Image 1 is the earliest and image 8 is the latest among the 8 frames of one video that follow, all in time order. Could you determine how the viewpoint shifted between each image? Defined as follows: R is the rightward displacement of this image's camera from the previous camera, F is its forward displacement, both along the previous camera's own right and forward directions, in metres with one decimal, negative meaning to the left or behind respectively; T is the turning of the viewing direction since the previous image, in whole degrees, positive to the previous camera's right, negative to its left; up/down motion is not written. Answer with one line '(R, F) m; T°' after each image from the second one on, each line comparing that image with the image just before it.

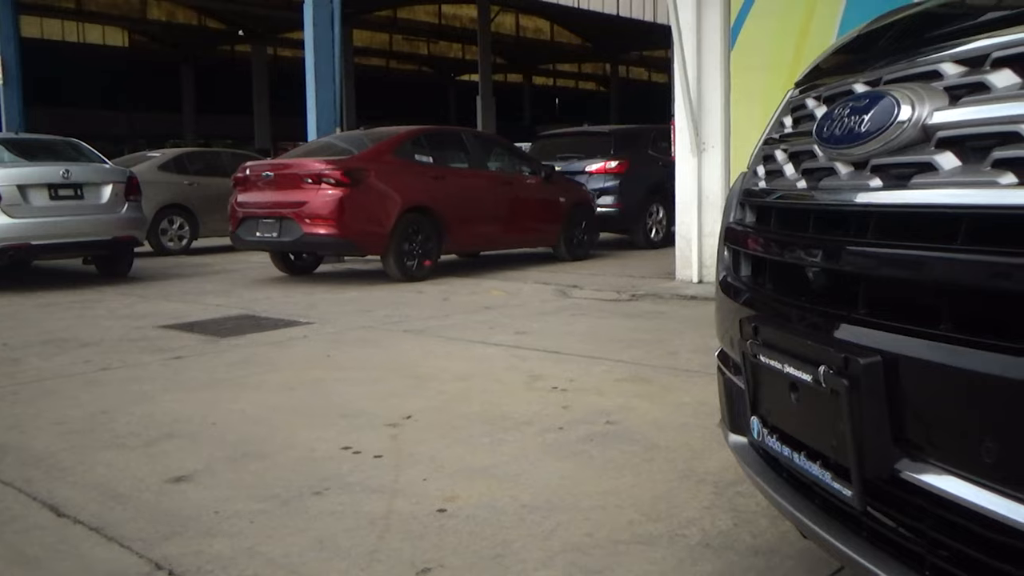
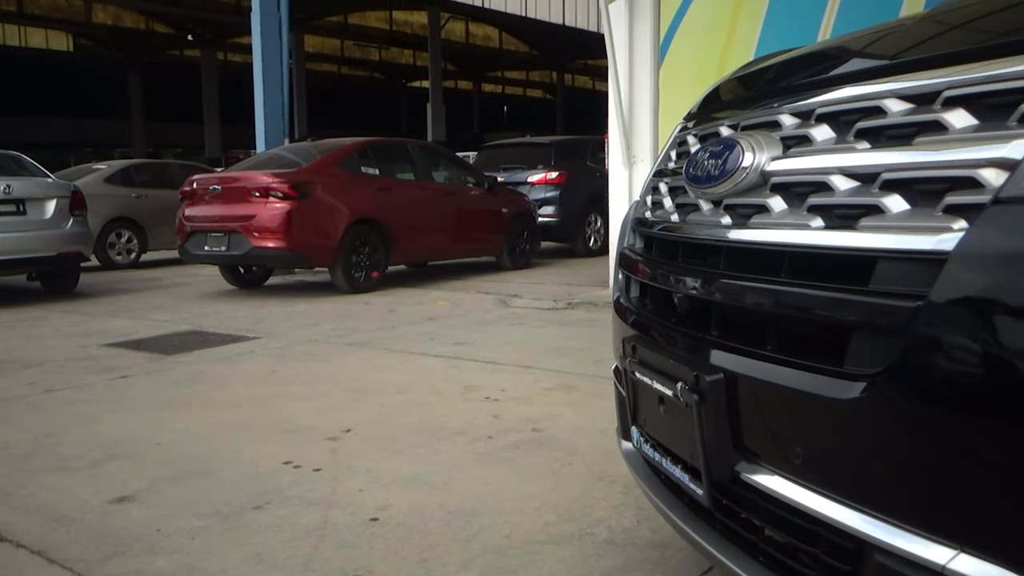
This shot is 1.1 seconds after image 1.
(+0.1, -0.1) m; +2°
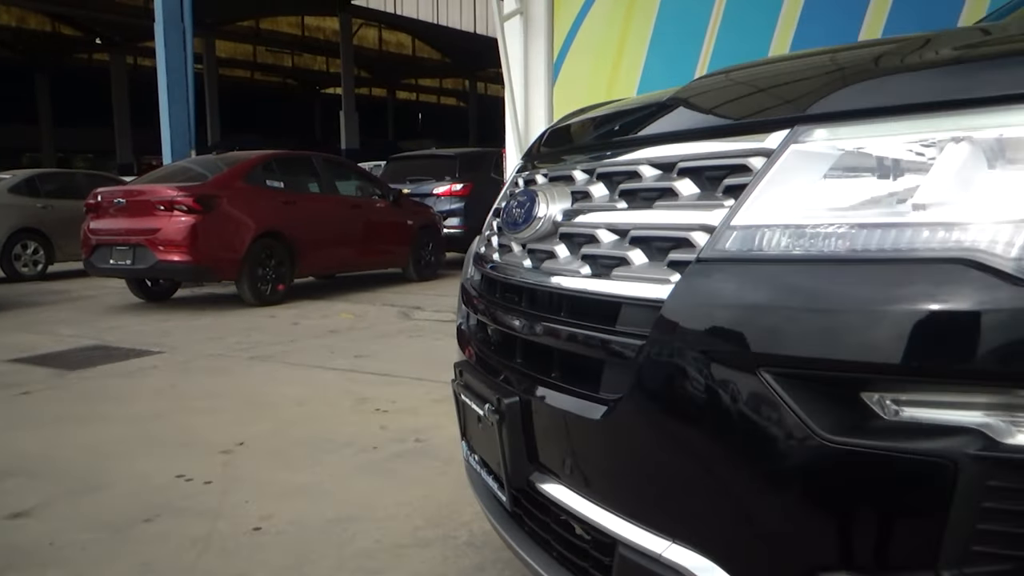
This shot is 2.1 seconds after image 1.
(+0.1, -0.2) m; +4°
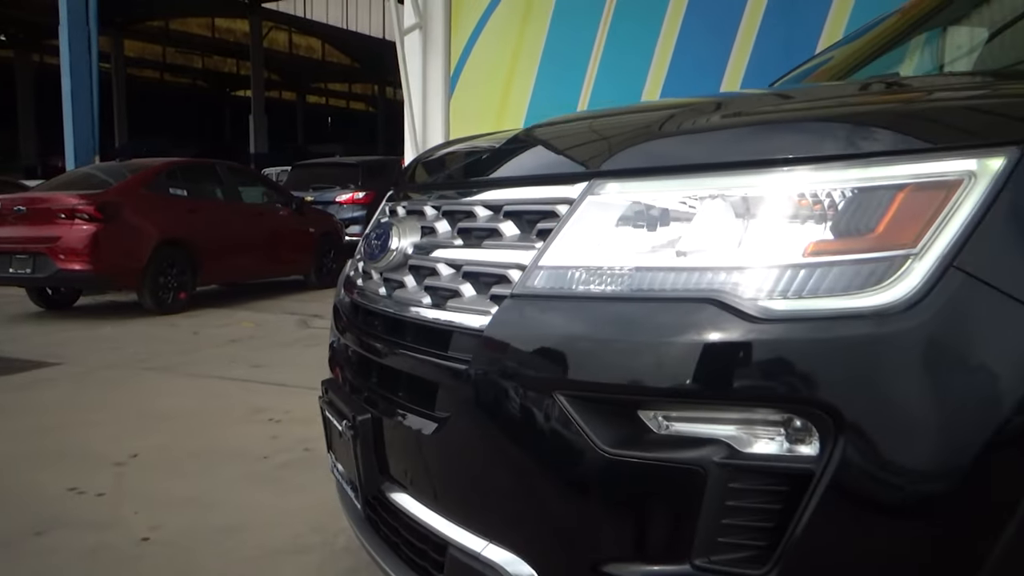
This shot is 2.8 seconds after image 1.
(+0.1, -0.2) m; +4°
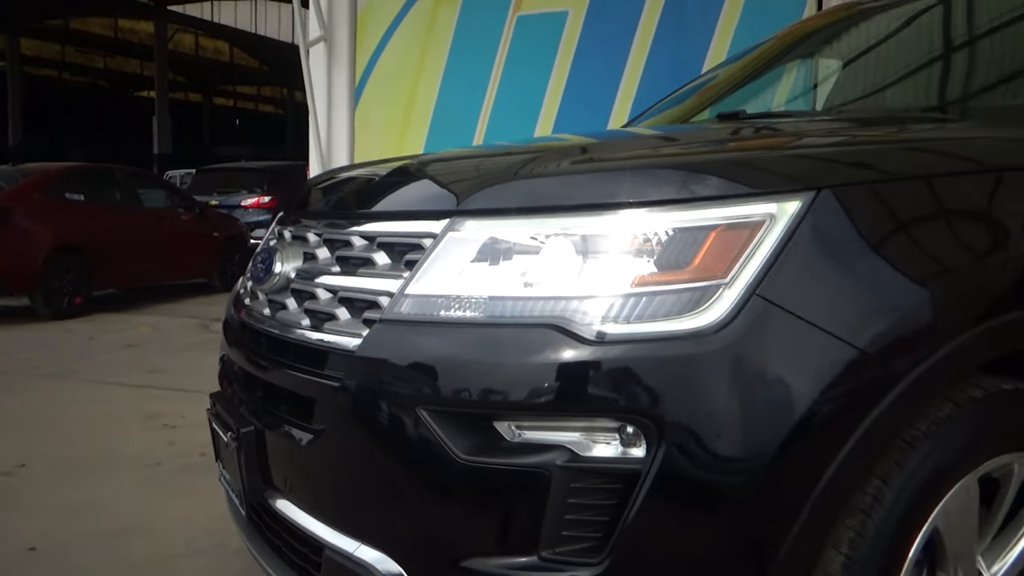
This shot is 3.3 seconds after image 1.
(+0.1, -0.2) m; +5°
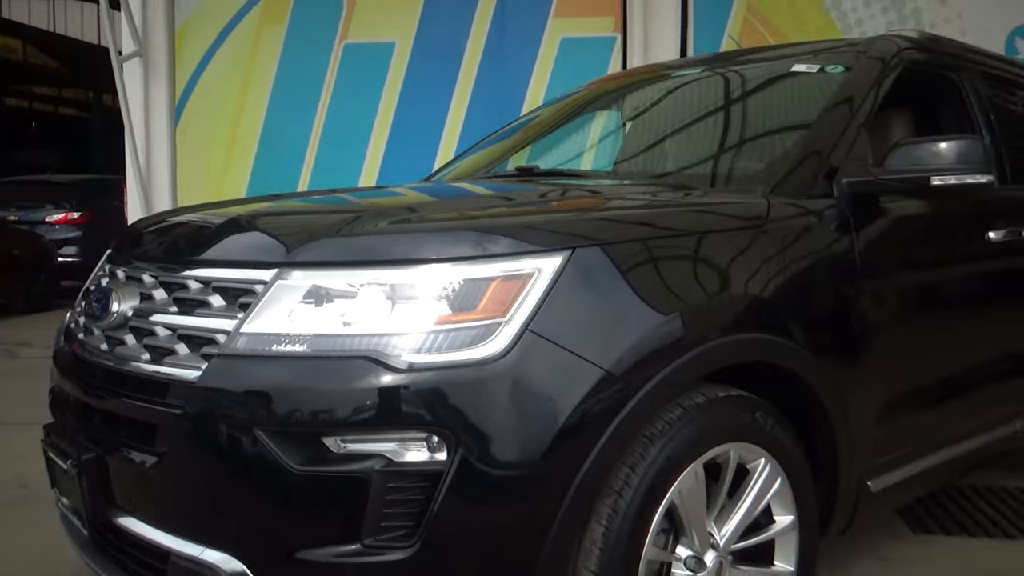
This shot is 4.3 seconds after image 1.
(0.0, -0.3) m; +9°
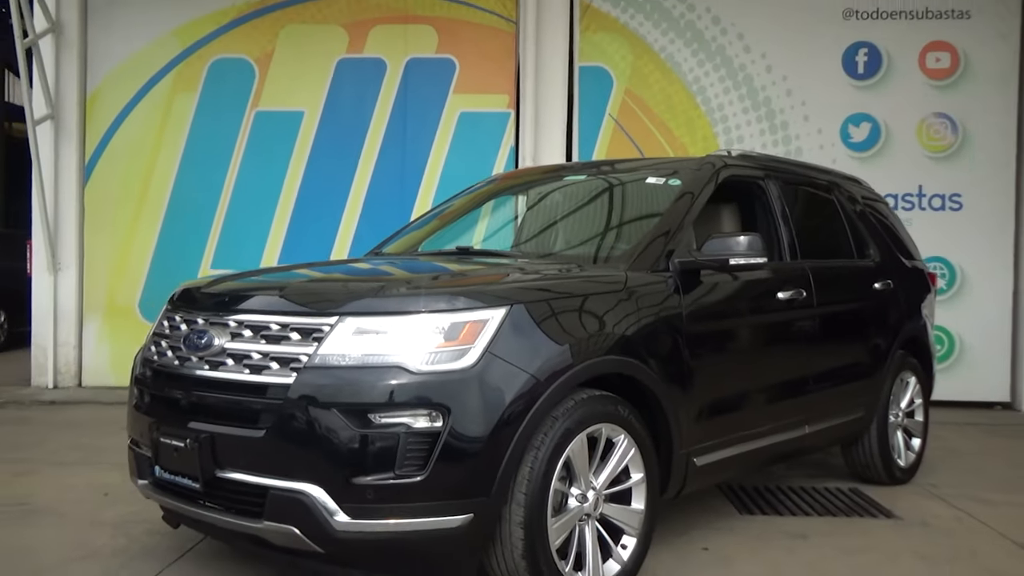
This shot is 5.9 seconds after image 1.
(-0.2, -1.3) m; +6°
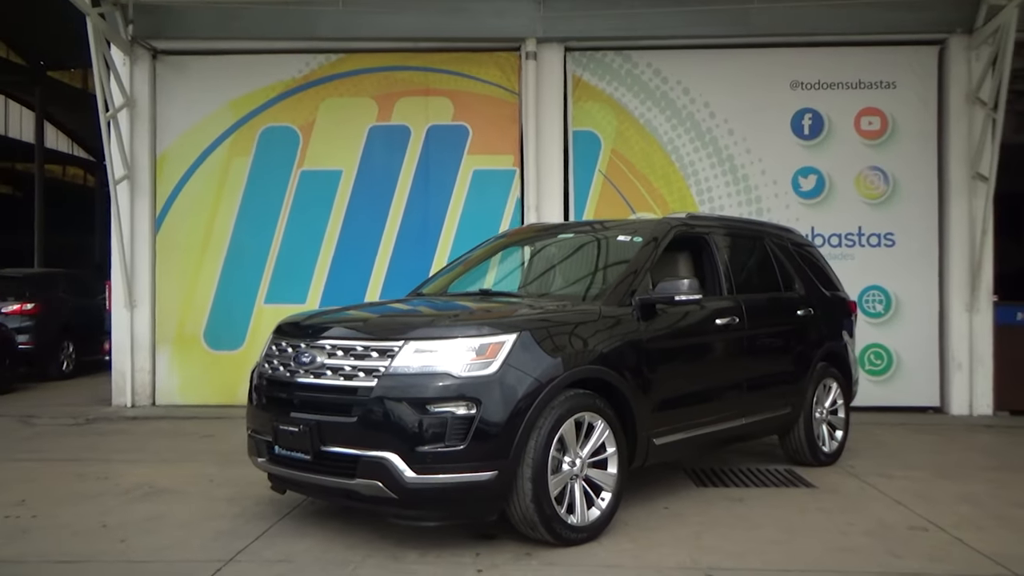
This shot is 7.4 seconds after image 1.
(0.0, -1.5) m; 0°
